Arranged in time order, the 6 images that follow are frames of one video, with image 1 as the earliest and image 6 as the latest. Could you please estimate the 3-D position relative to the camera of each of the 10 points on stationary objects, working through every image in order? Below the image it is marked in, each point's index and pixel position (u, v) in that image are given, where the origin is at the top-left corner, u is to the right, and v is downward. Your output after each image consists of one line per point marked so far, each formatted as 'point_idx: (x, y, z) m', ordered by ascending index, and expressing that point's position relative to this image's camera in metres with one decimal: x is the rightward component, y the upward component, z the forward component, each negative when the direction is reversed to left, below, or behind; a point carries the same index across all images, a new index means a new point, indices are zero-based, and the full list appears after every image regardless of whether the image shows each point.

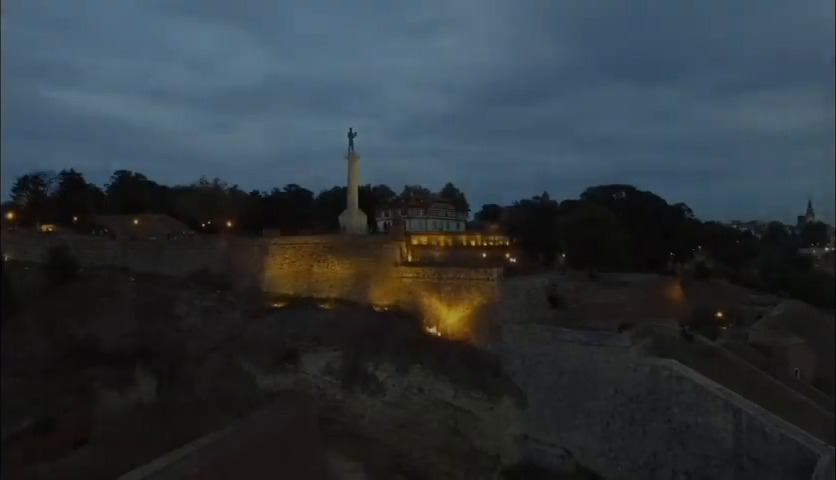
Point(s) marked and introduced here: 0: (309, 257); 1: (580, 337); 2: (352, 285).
0: (-1.5, -0.2, +17.1) m
1: (+1.6, -0.9, +12.1) m
2: (-0.9, -0.6, +16.7) m
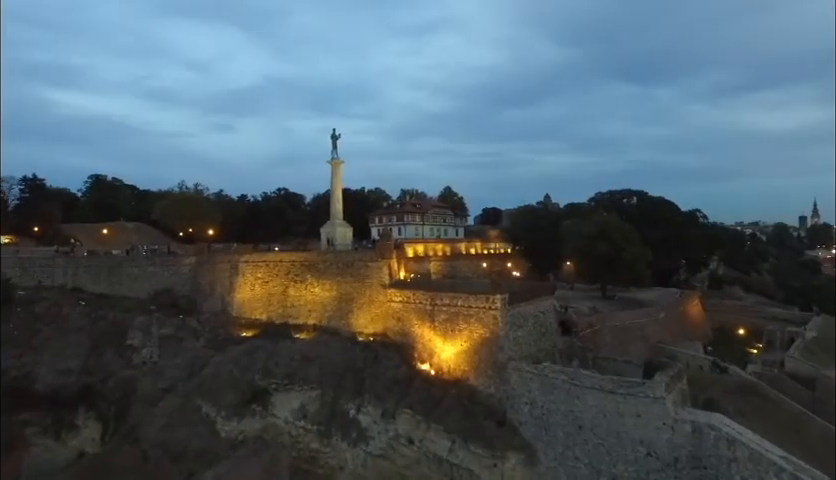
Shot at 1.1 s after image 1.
0: (-1.6, -0.5, +14.9) m
1: (+1.5, -1.1, +10.0) m
2: (-1.0, -0.8, +14.5) m
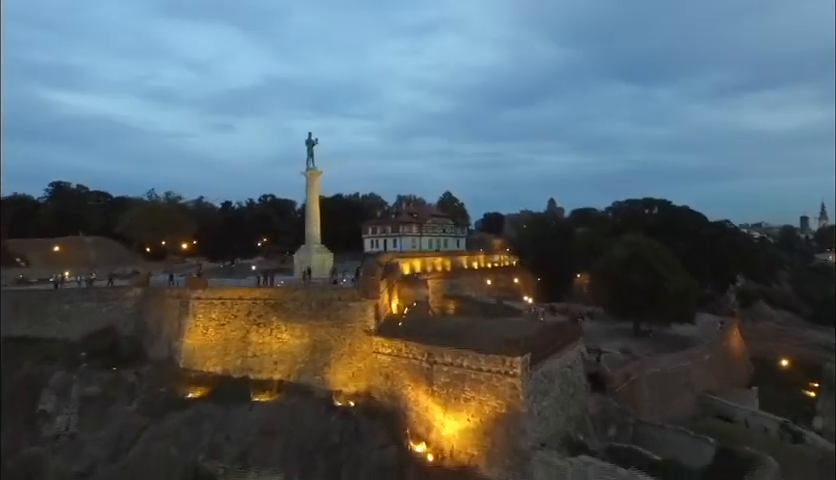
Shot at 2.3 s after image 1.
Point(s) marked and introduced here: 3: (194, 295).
0: (-1.7, -0.8, +11.9) m
1: (+1.4, -1.4, +6.9) m
2: (-1.0, -1.1, +11.5) m
3: (-2.2, -0.5, +12.3) m
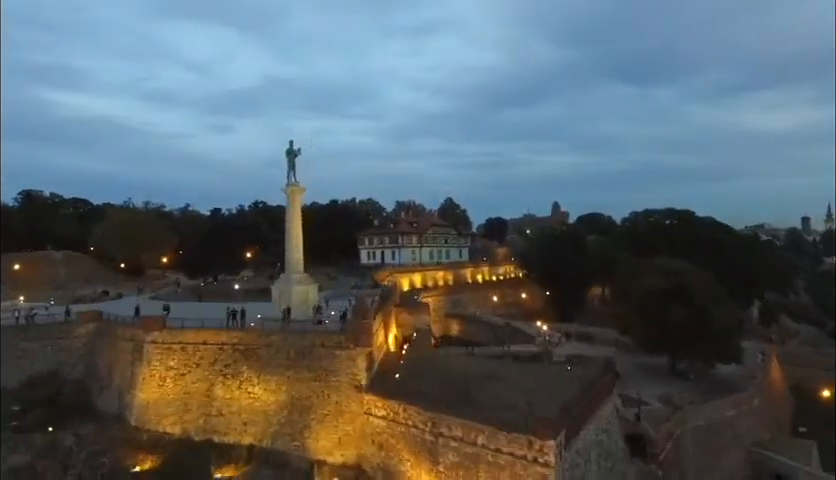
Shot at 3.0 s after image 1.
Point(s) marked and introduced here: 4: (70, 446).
0: (-1.7, -1.0, +9.9) m
1: (+1.4, -1.7, +4.9) m
2: (-1.0, -1.4, +9.4) m
3: (-2.2, -0.8, +10.2) m
4: (-2.6, -1.6, +9.4) m
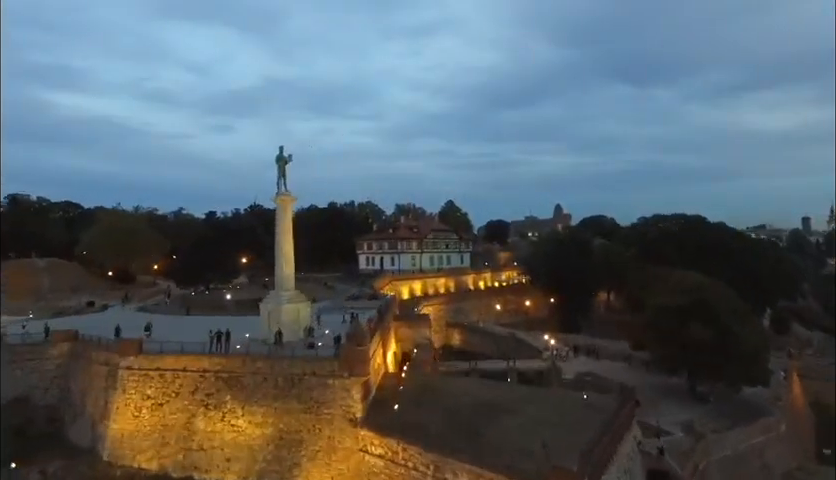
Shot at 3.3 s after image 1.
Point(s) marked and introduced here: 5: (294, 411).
0: (-1.7, -1.1, +9.0) m
1: (+1.4, -1.8, +4.0) m
2: (-1.0, -1.5, +8.5) m
3: (-2.2, -0.9, +9.3) m
4: (-2.6, -1.7, +8.5) m
5: (-0.8, -1.2, +8.5) m
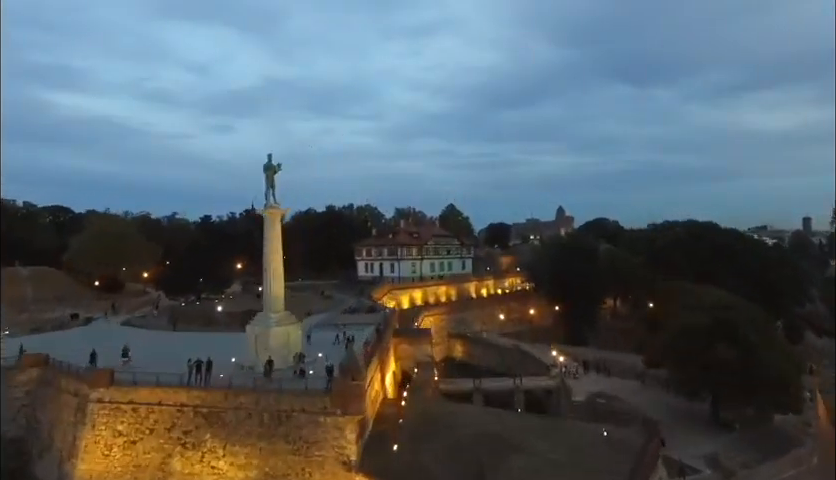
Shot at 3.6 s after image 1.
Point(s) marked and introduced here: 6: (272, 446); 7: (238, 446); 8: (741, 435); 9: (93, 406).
0: (-1.6, -1.3, +8.1) m
1: (+1.4, -1.9, +3.1) m
2: (-1.0, -1.6, +7.6) m
3: (-2.2, -1.0, +8.4) m
4: (-2.6, -1.8, +7.6) m
5: (-0.8, -1.3, +7.6) m
6: (-0.9, -1.3, +7.7) m
7: (-1.1, -1.3, +7.8) m
8: (+2.8, -1.7, +10.8) m
9: (-2.2, -1.1, +8.4) m
